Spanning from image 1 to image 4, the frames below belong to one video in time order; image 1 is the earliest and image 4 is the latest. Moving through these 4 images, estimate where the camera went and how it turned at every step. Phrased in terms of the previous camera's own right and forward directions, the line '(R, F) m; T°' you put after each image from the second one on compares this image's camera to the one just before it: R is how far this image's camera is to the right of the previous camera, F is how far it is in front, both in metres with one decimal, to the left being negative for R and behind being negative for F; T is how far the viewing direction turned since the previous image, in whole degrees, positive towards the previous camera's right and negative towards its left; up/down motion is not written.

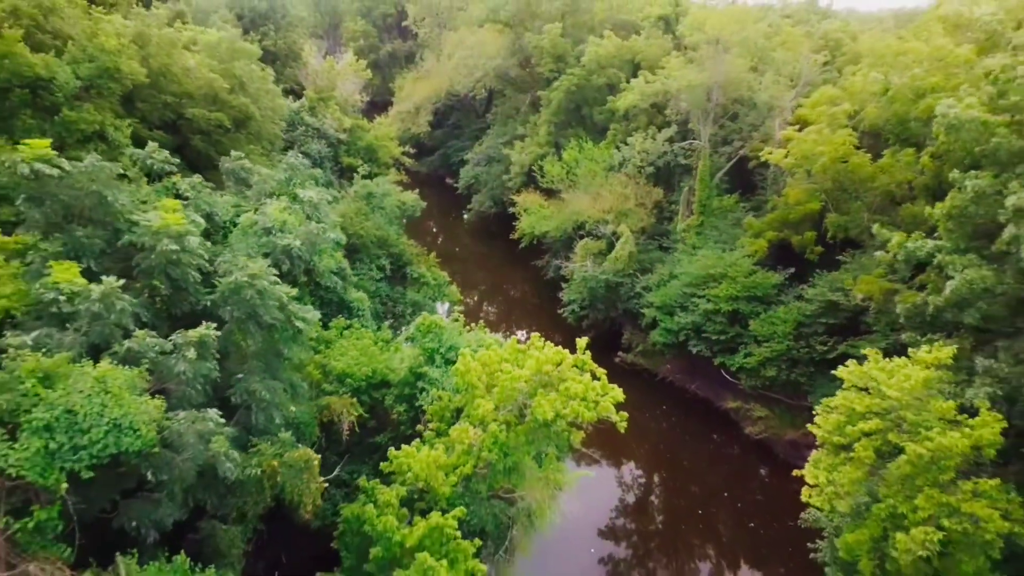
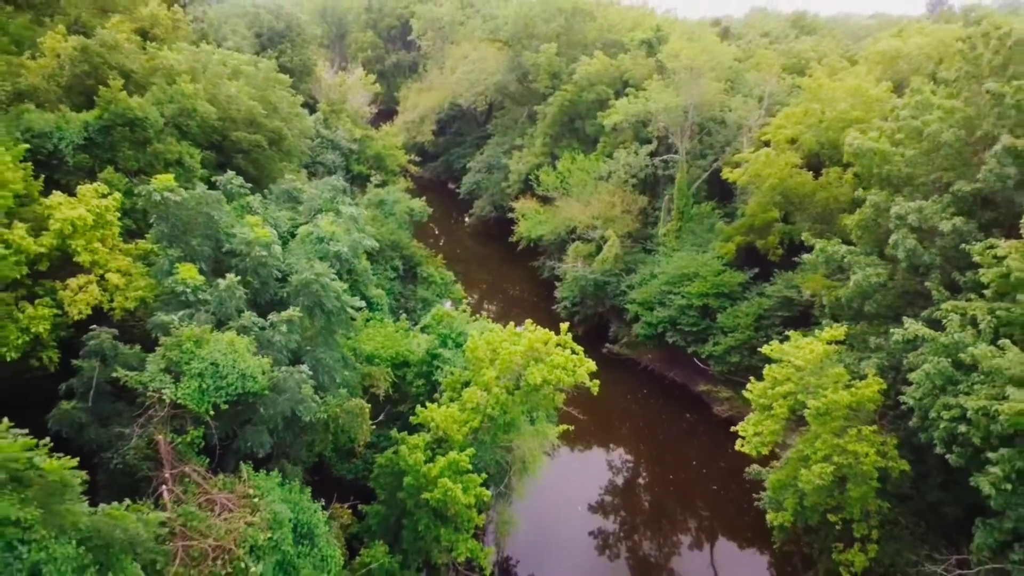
(0.0, -2.4) m; 0°
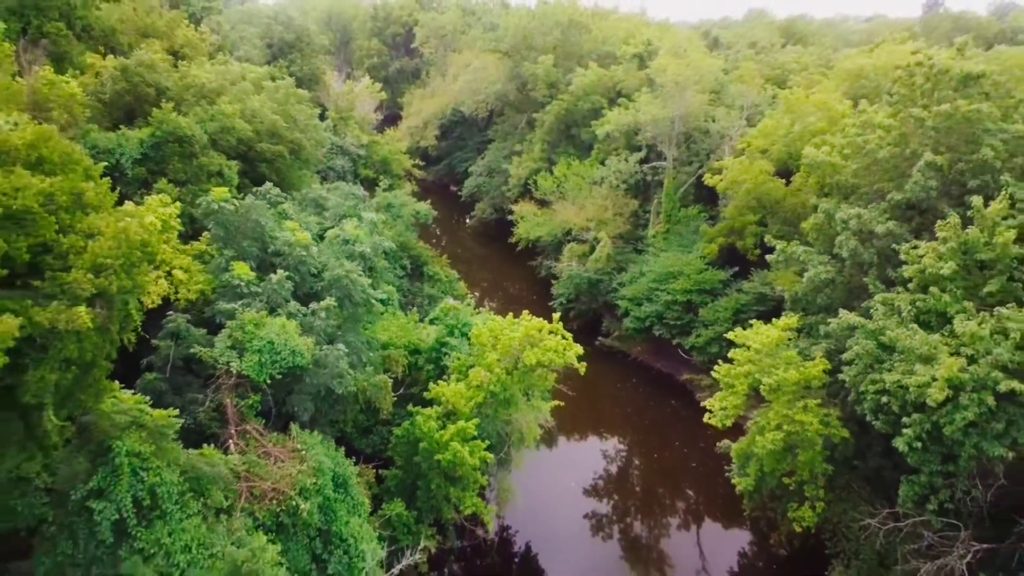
(0.0, -1.7) m; 0°
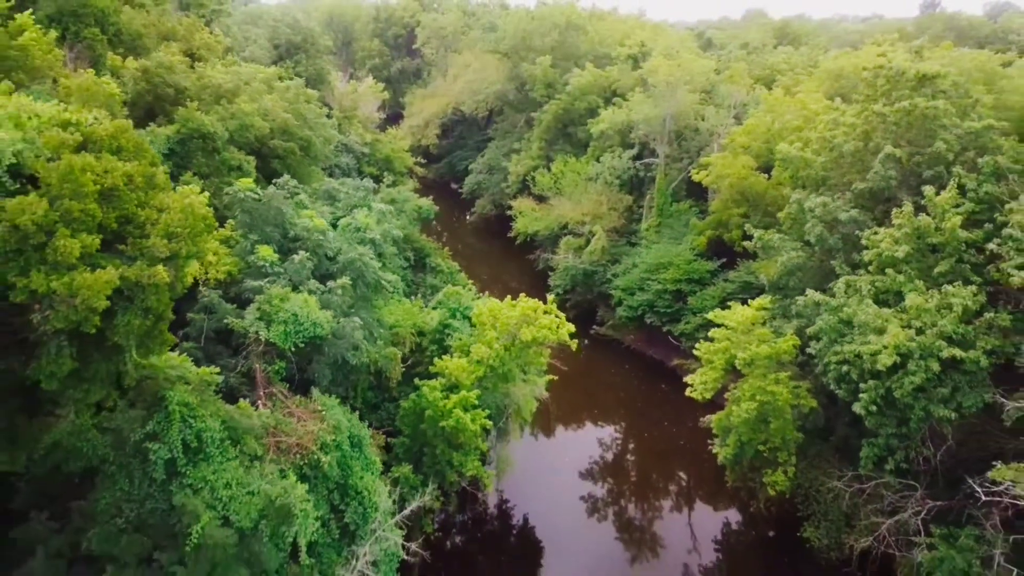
(0.0, -1.1) m; 0°
